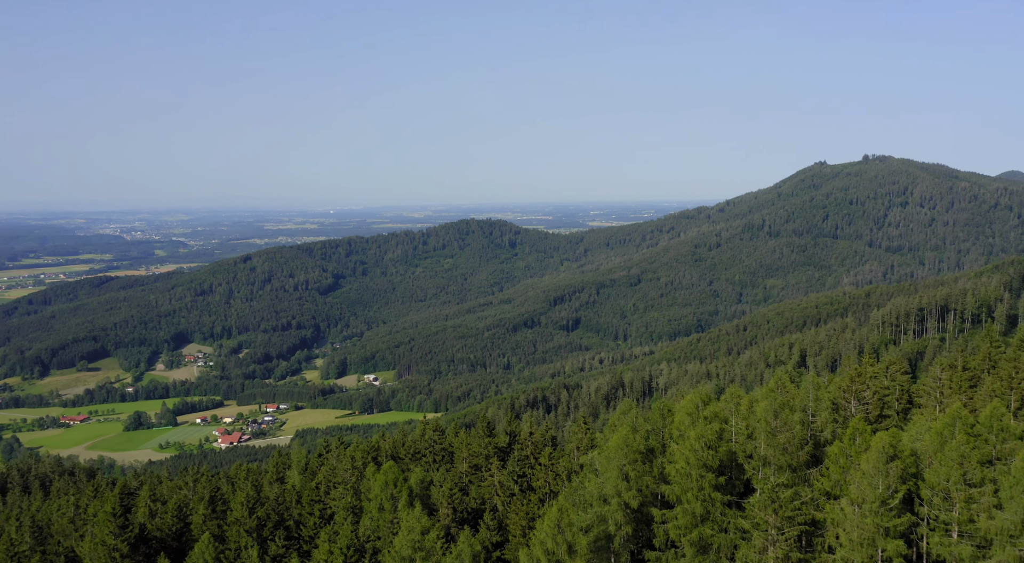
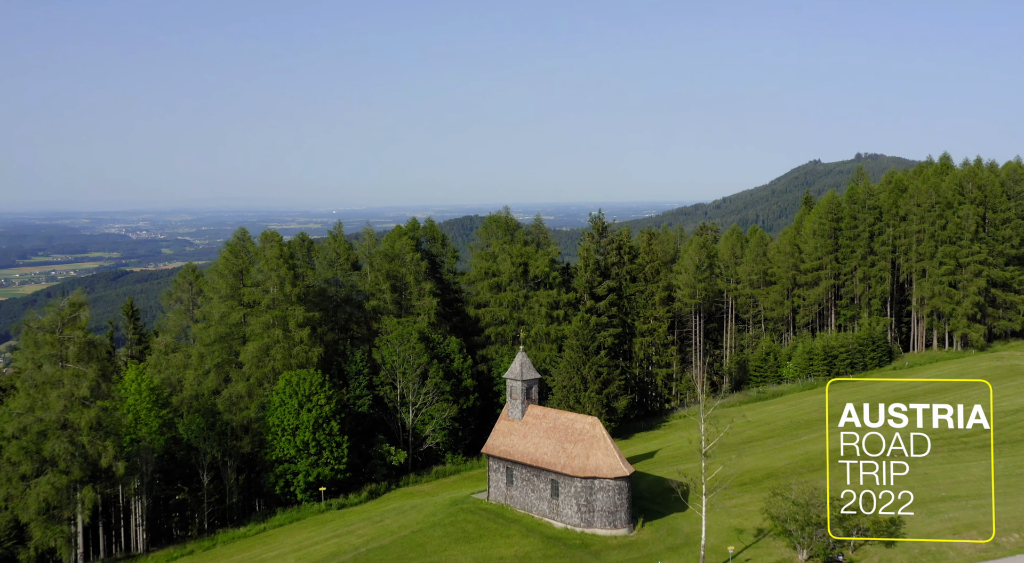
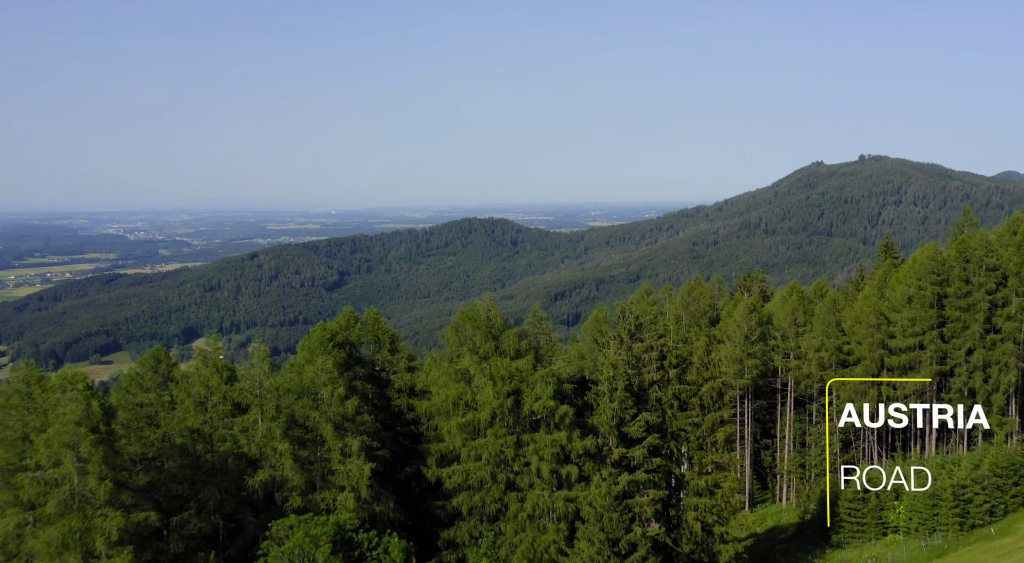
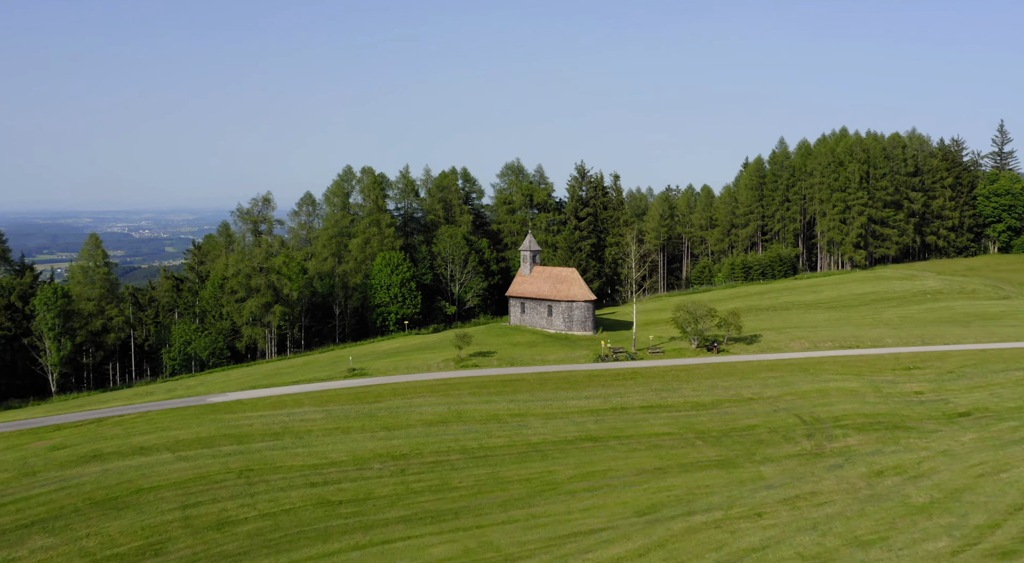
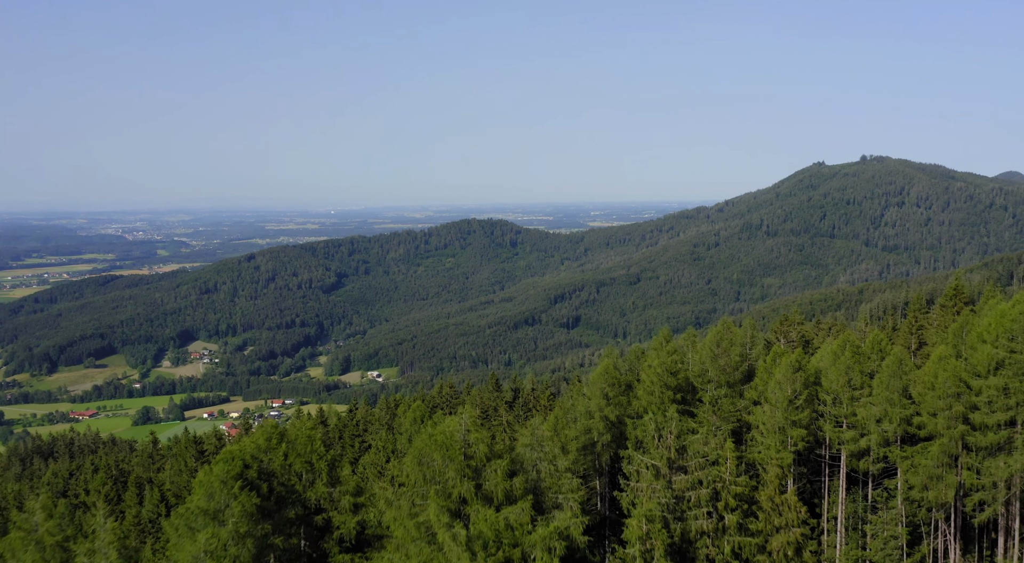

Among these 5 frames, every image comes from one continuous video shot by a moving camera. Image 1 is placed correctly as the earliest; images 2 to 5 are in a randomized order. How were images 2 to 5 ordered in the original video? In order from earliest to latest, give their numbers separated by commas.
5, 3, 2, 4
